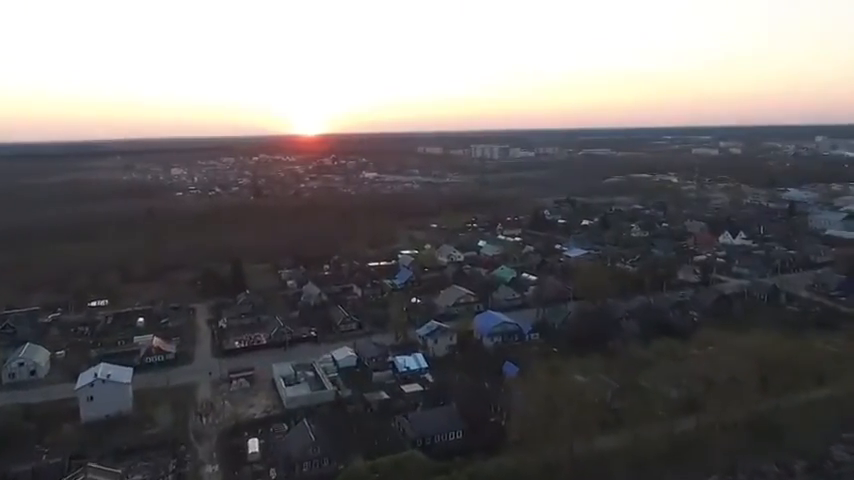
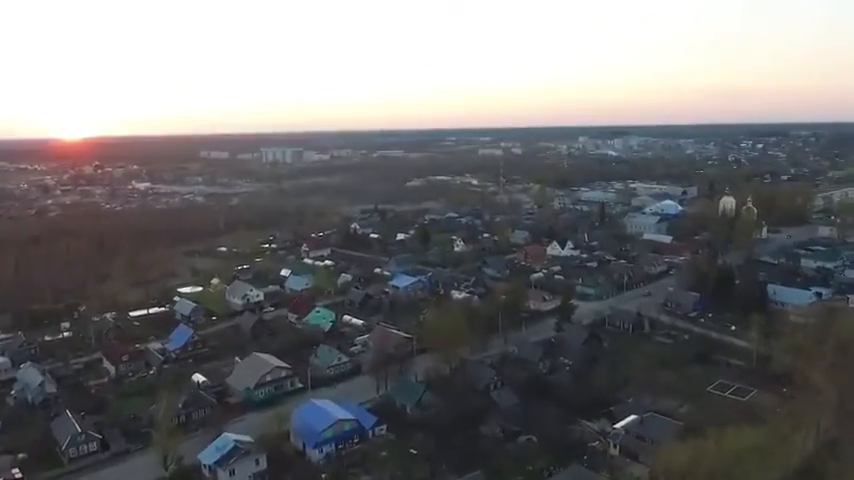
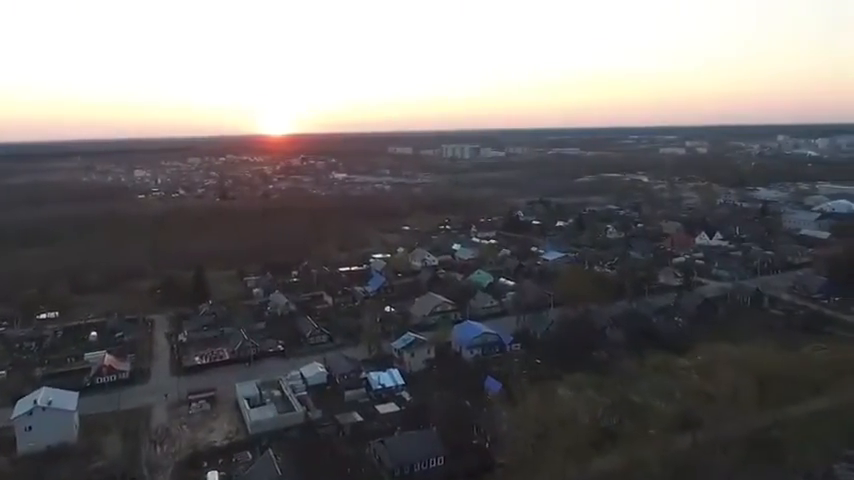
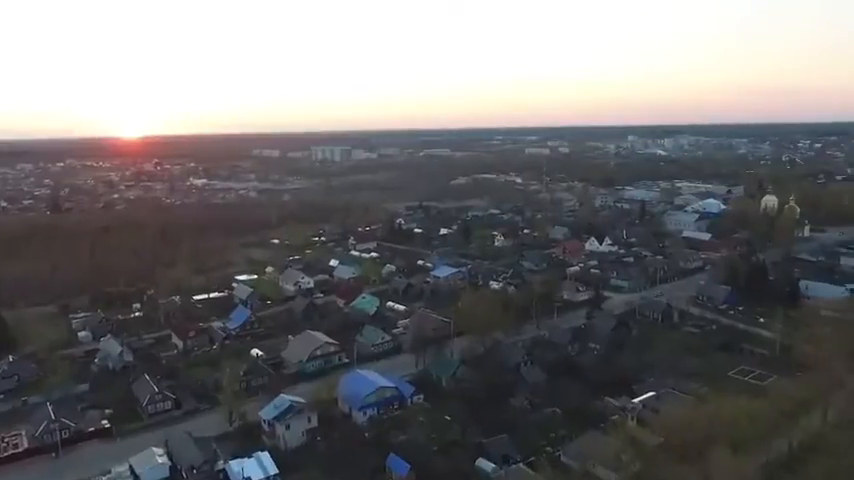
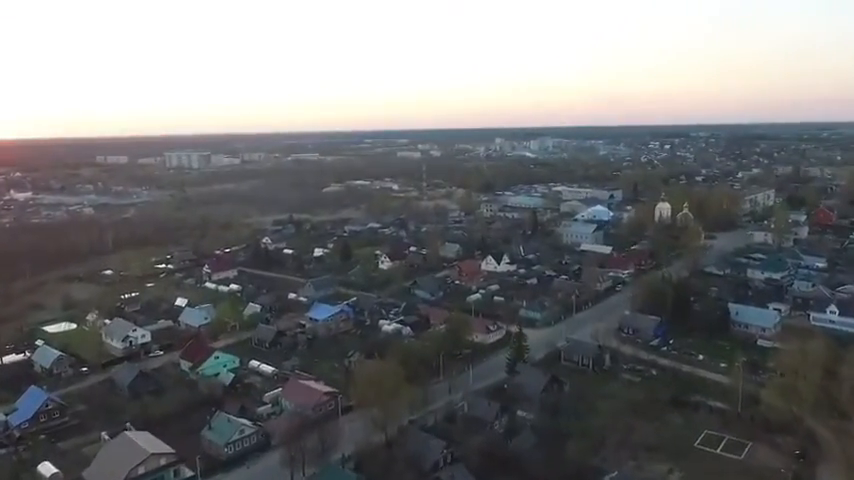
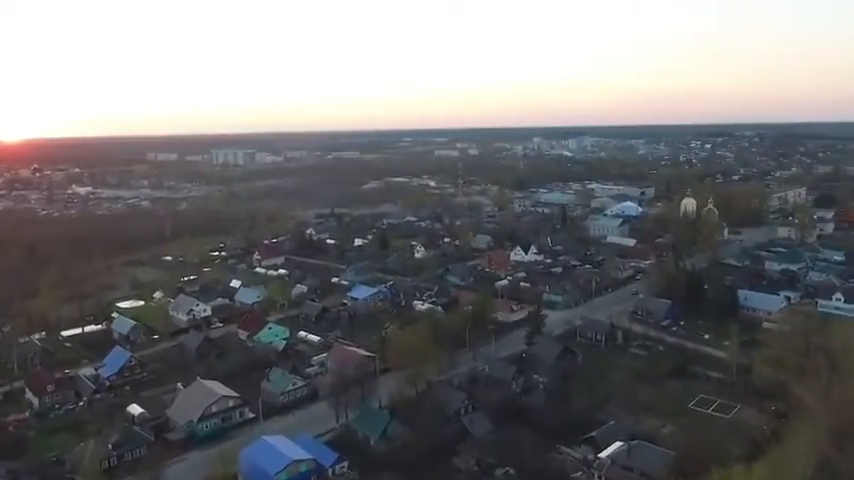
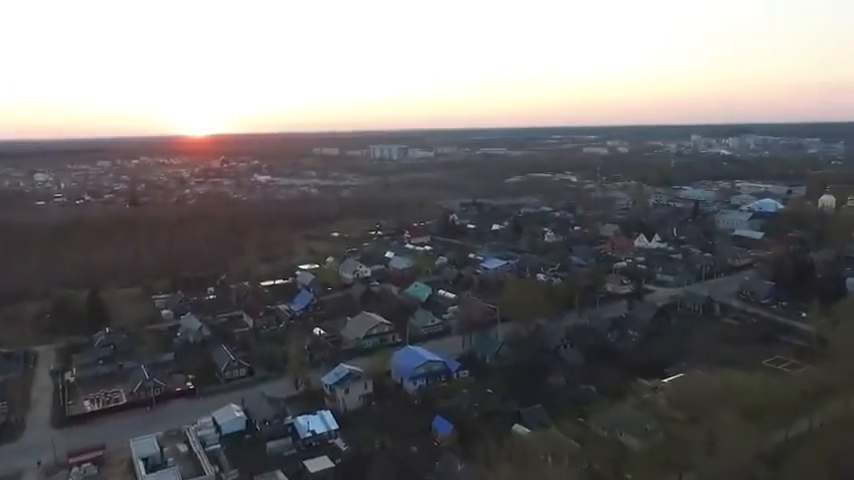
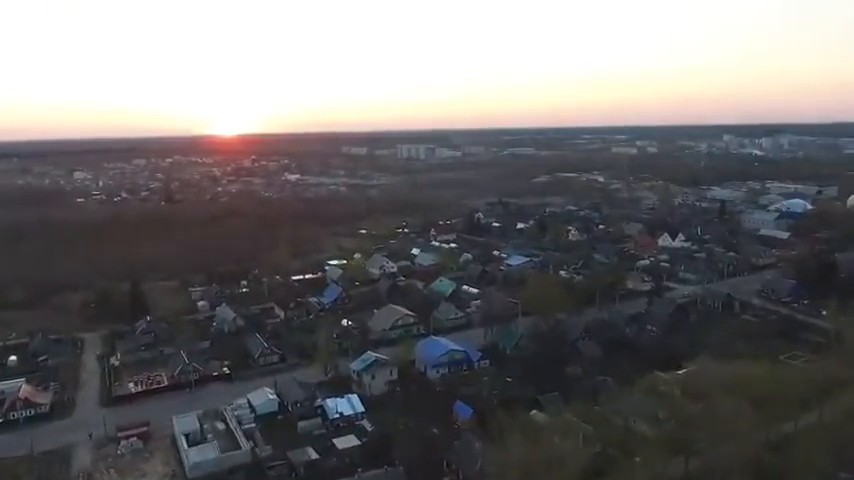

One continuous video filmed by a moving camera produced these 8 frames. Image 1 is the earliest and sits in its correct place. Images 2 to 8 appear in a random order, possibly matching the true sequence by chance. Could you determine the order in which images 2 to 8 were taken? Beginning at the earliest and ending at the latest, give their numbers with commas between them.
3, 8, 7, 4, 2, 6, 5
